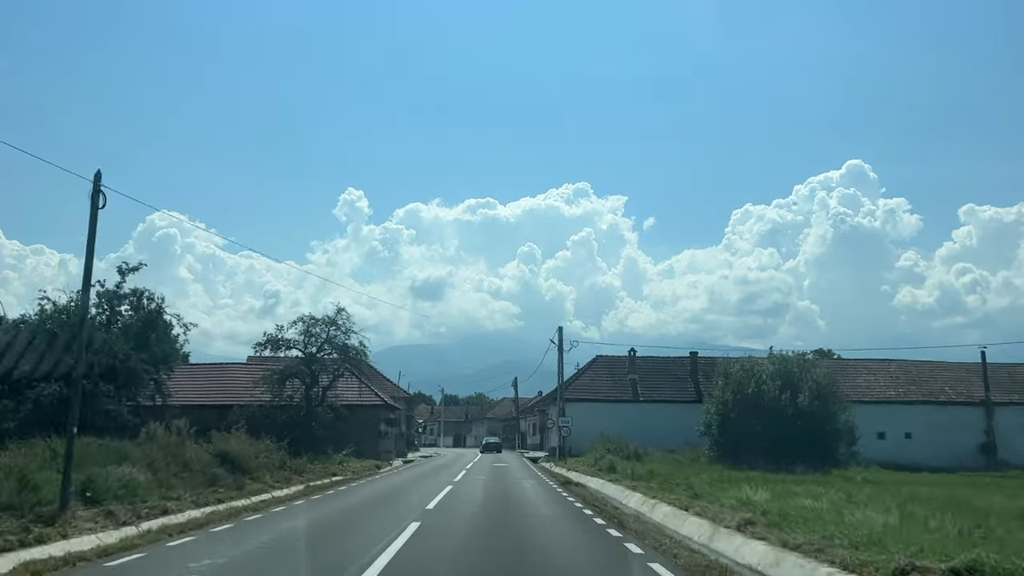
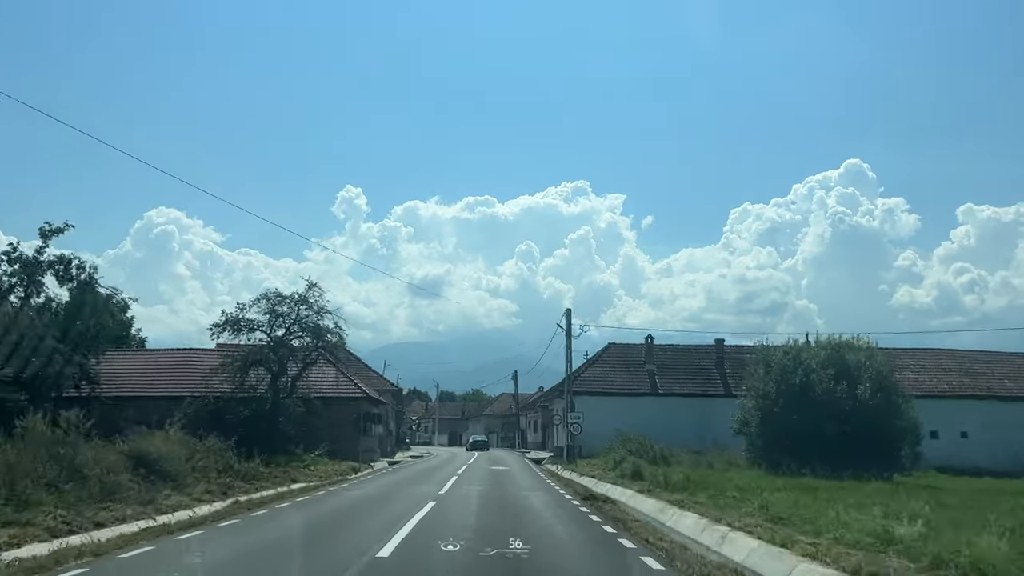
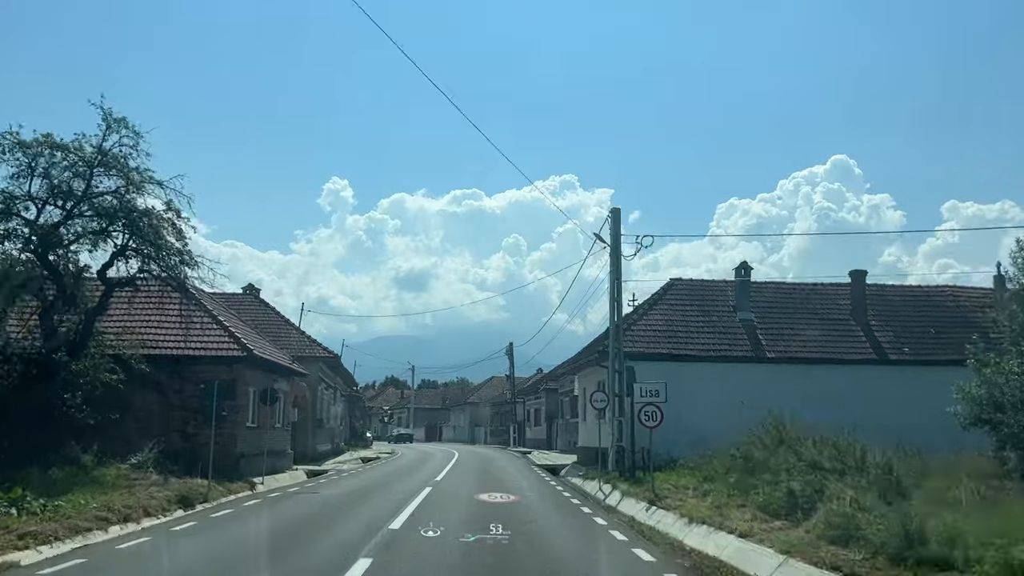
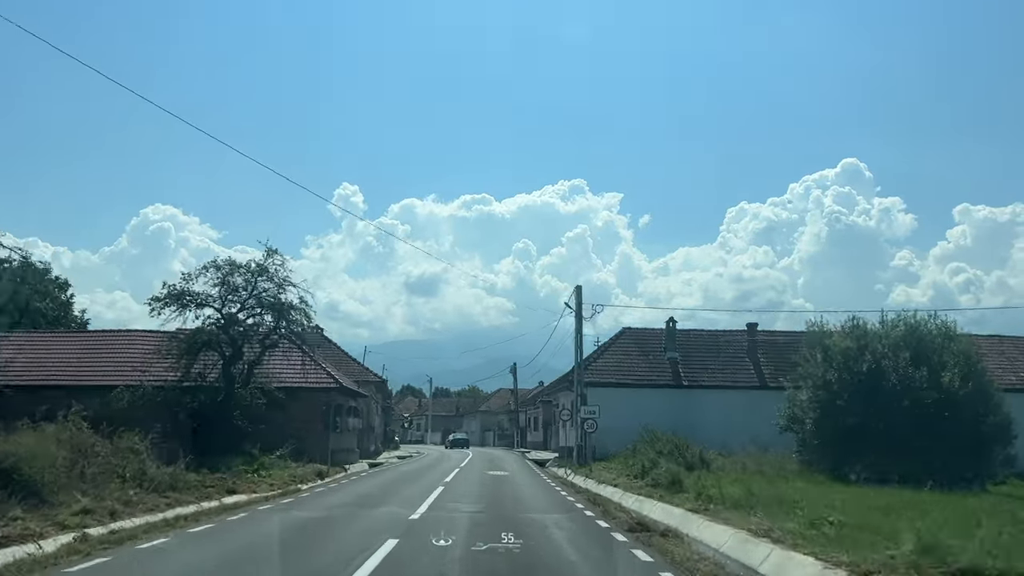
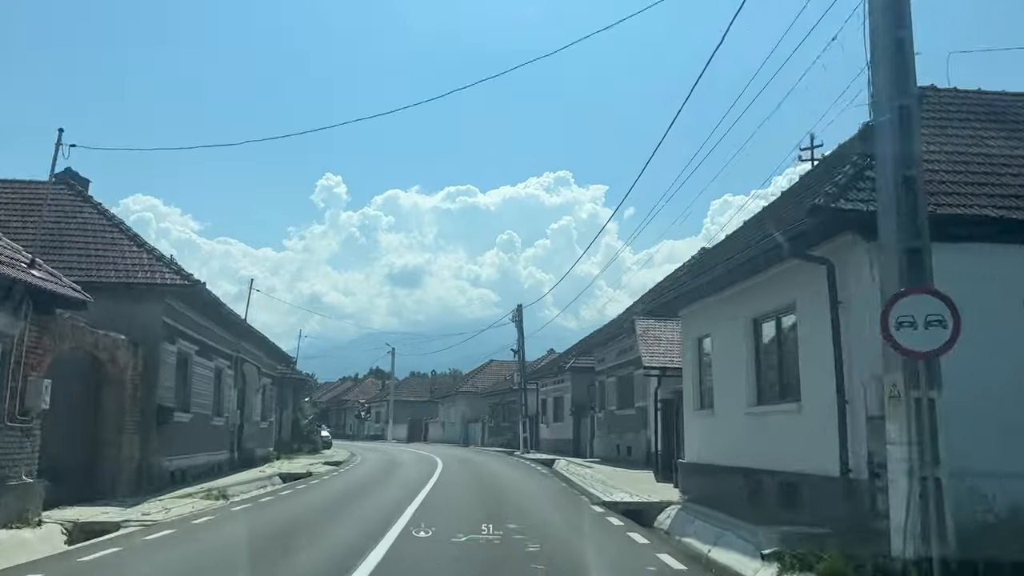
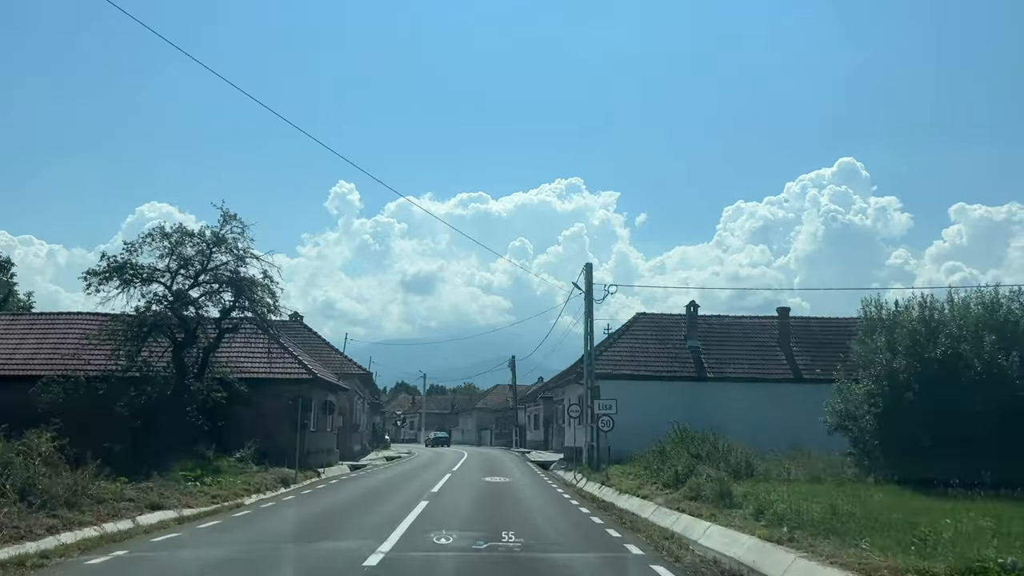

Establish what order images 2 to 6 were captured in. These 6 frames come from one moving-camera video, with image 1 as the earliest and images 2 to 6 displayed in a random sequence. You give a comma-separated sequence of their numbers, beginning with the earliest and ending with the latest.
2, 4, 6, 3, 5
